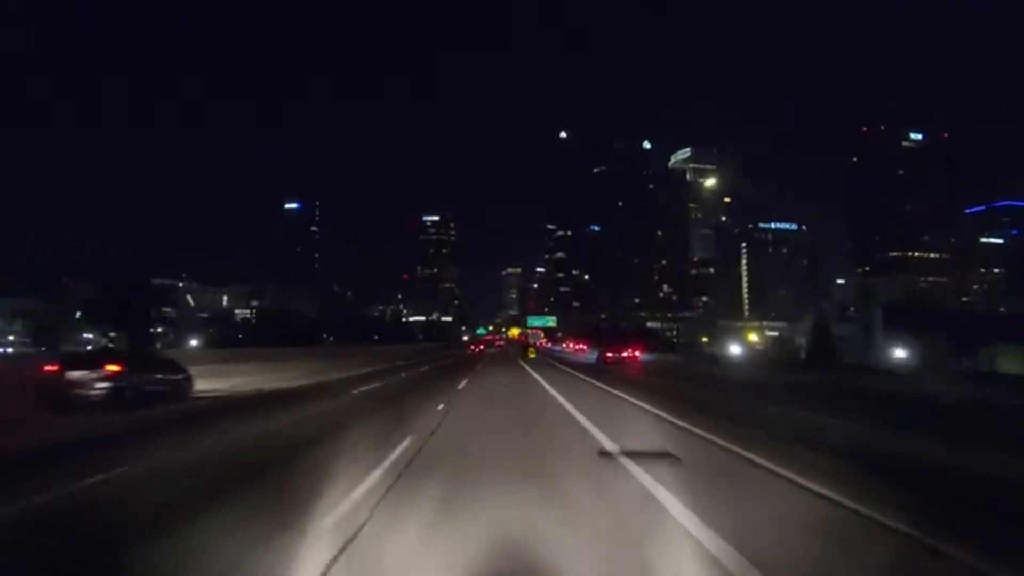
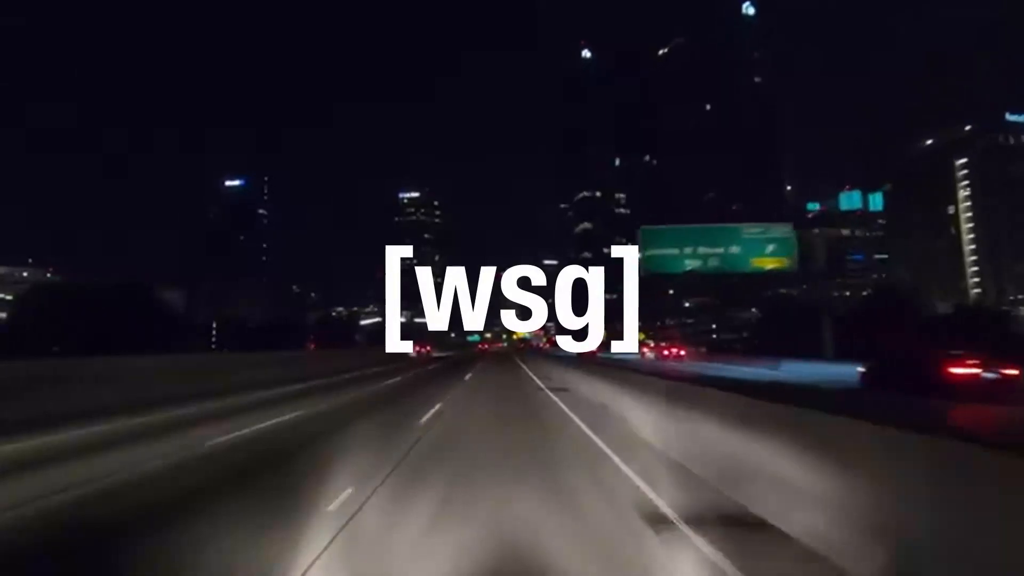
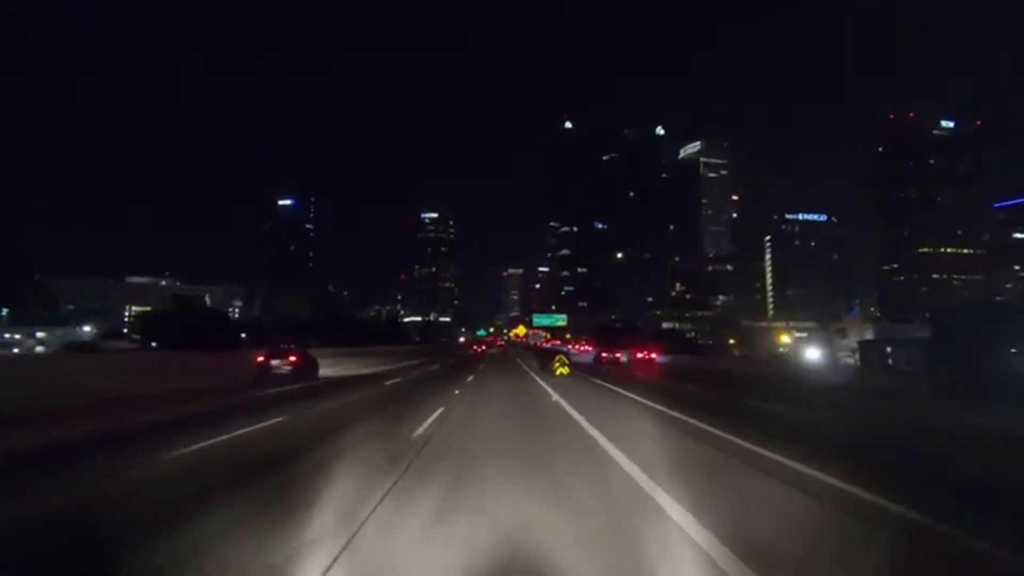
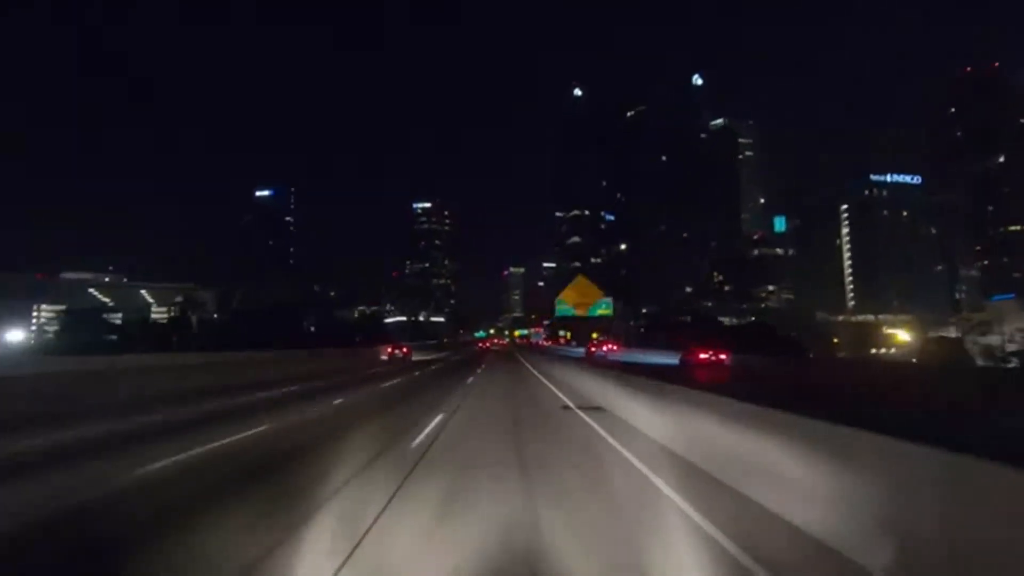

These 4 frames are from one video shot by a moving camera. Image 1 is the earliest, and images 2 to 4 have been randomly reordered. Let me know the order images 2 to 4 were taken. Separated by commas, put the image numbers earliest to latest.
3, 4, 2
